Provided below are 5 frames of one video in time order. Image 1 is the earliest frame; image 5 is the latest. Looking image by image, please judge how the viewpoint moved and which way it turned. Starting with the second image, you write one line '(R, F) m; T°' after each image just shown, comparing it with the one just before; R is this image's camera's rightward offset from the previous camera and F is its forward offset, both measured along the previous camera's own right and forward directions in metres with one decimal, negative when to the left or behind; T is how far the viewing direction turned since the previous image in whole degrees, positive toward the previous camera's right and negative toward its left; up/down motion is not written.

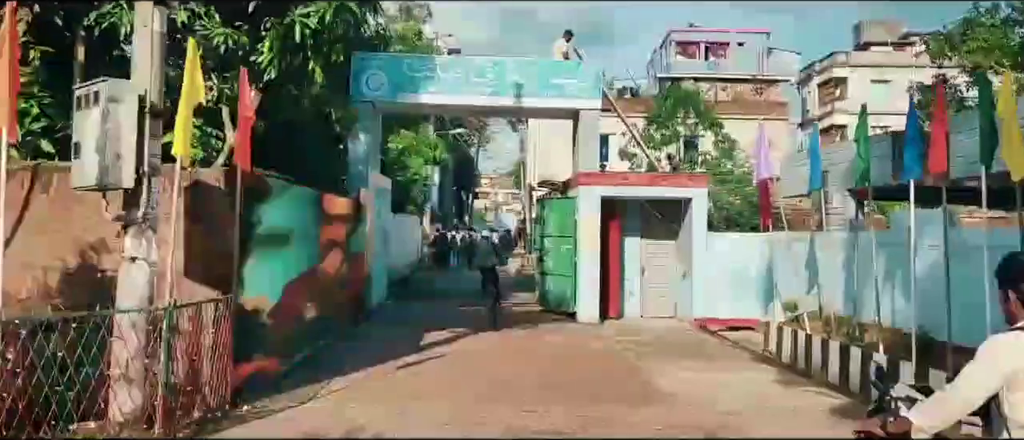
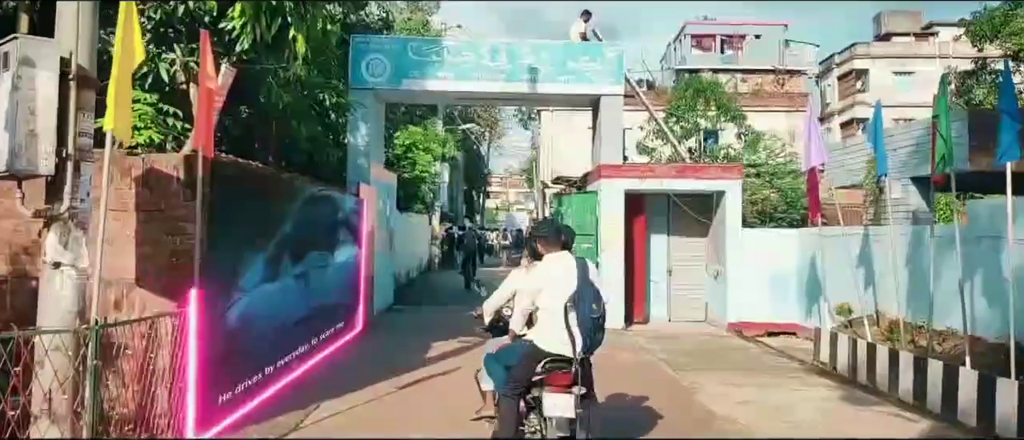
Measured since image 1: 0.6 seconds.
(-0.1, +1.4) m; -1°
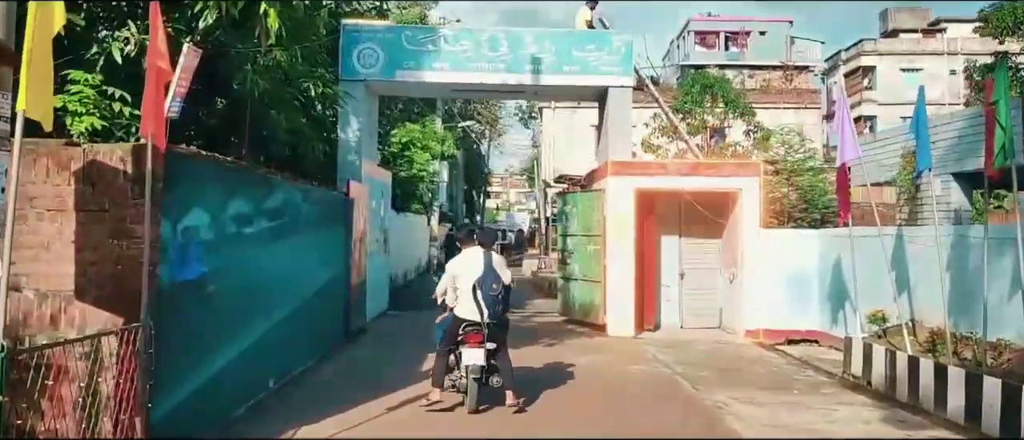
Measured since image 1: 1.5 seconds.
(0.0, +0.9) m; 0°
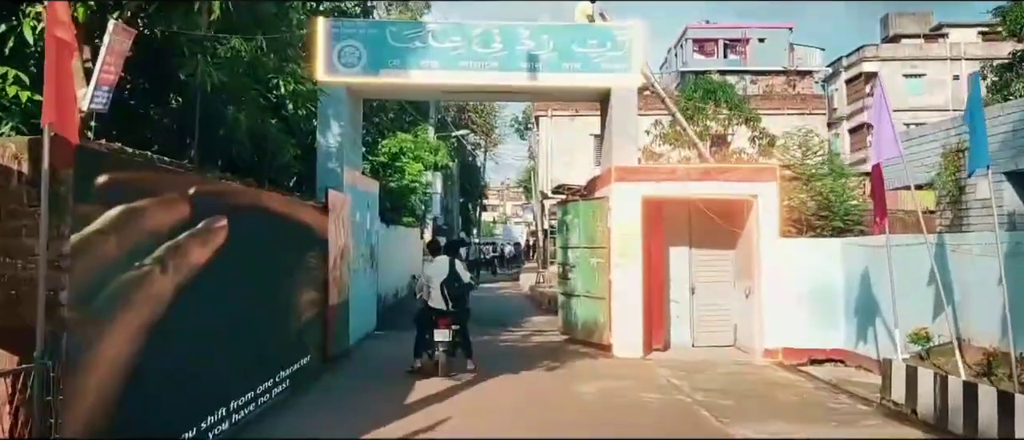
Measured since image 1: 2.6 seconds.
(0.0, +1.1) m; 0°
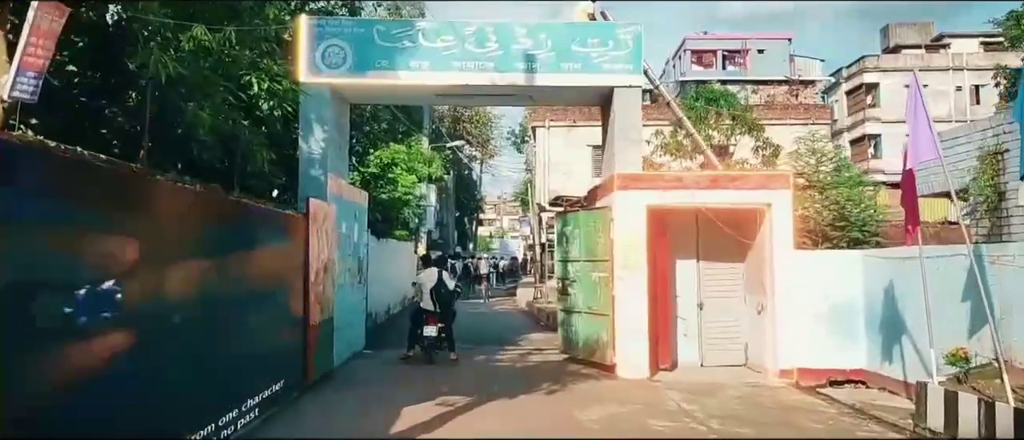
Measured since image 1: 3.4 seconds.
(0.0, +0.8) m; 0°
